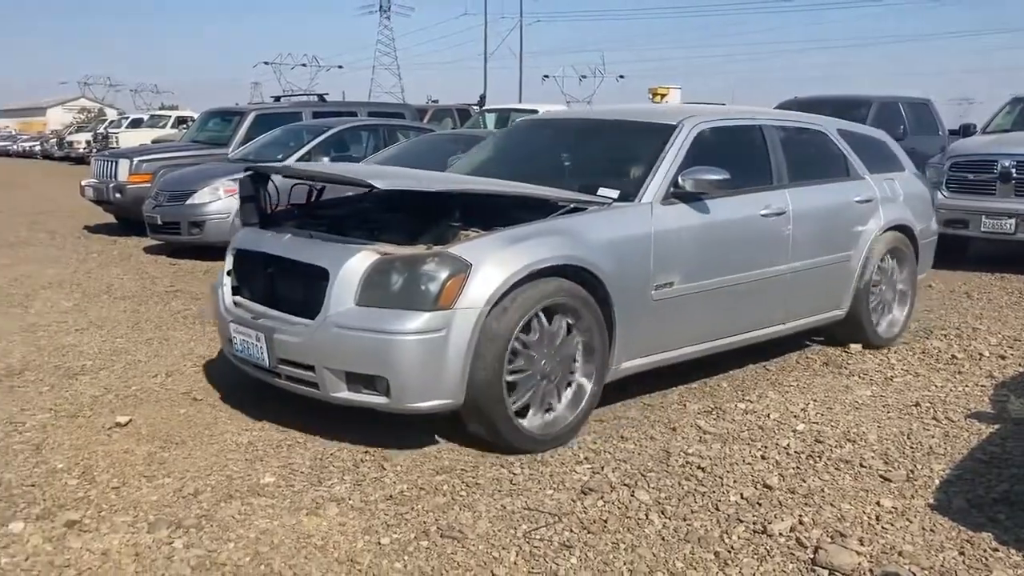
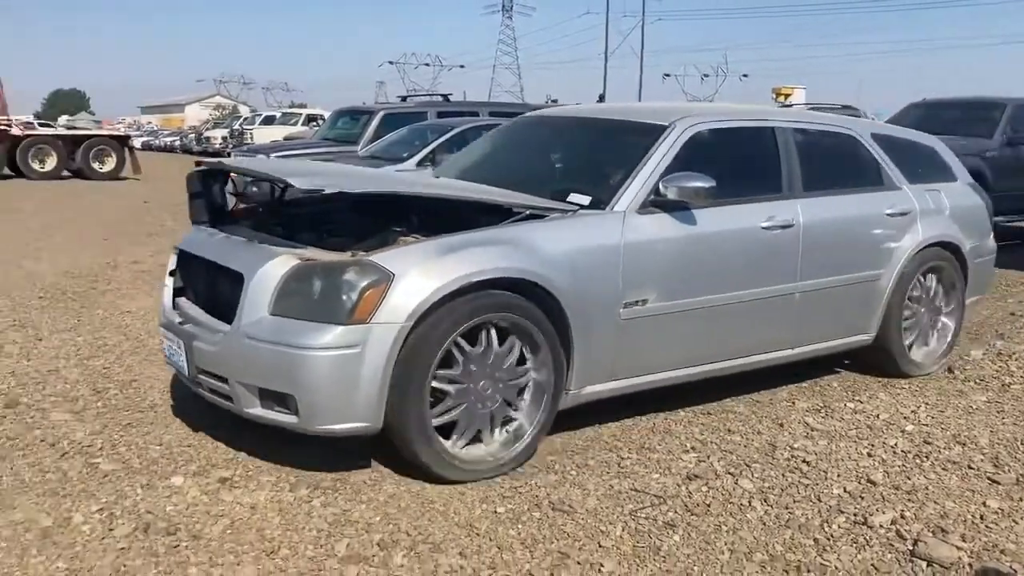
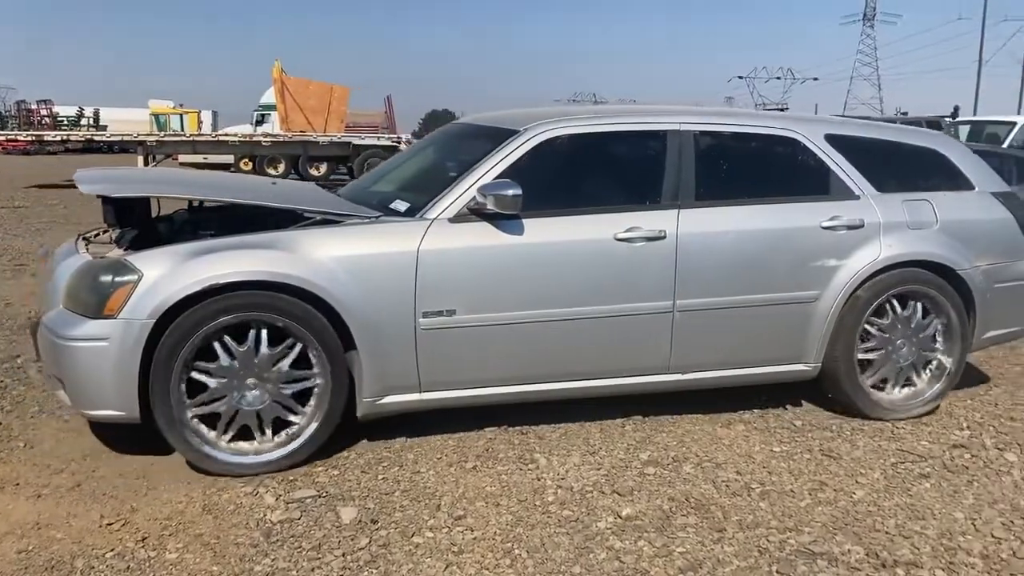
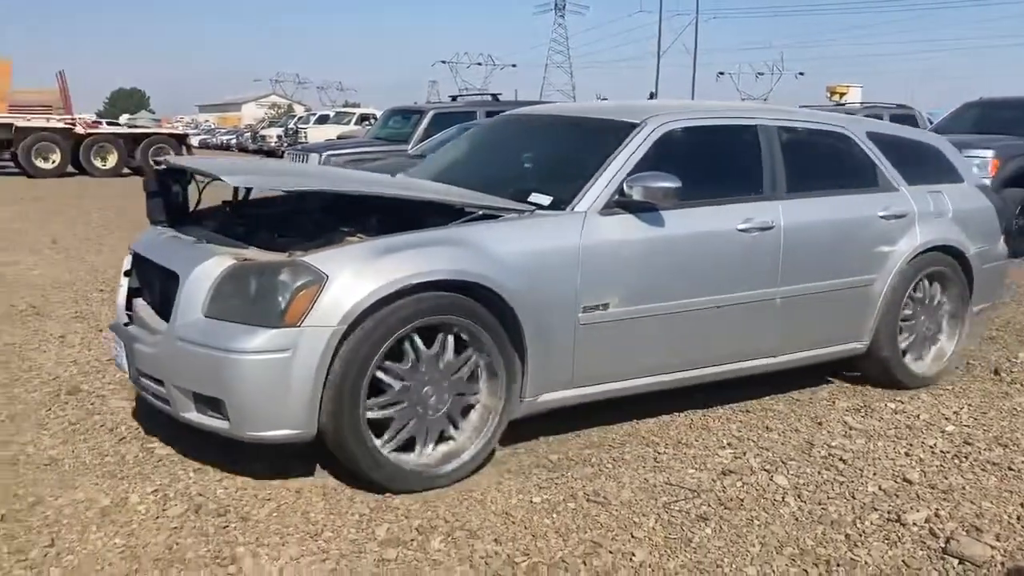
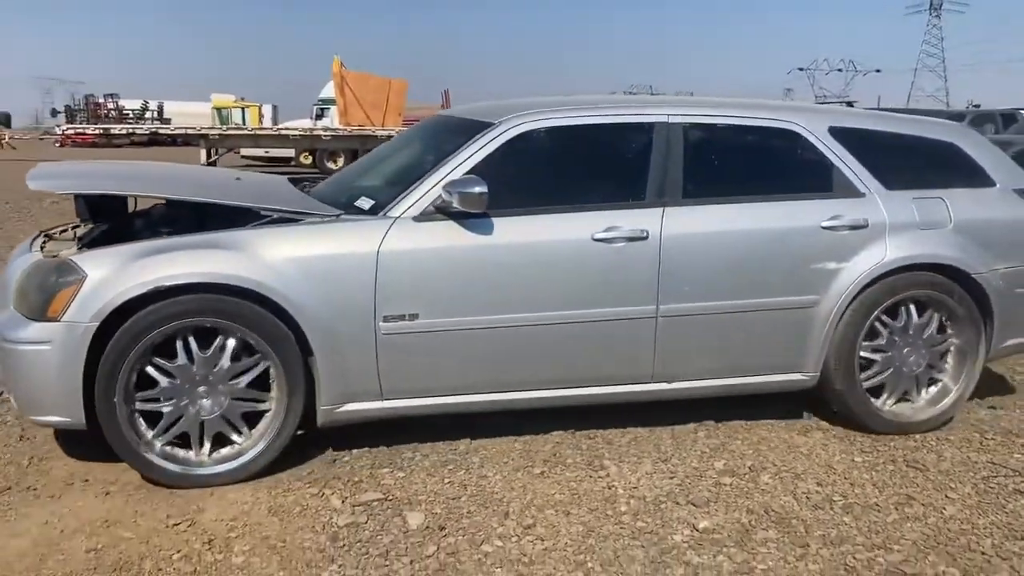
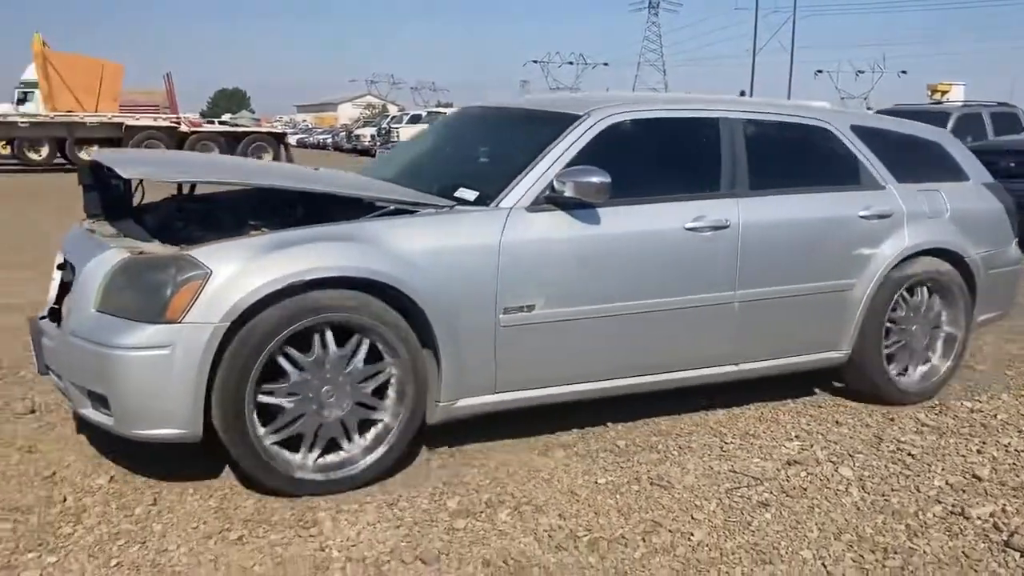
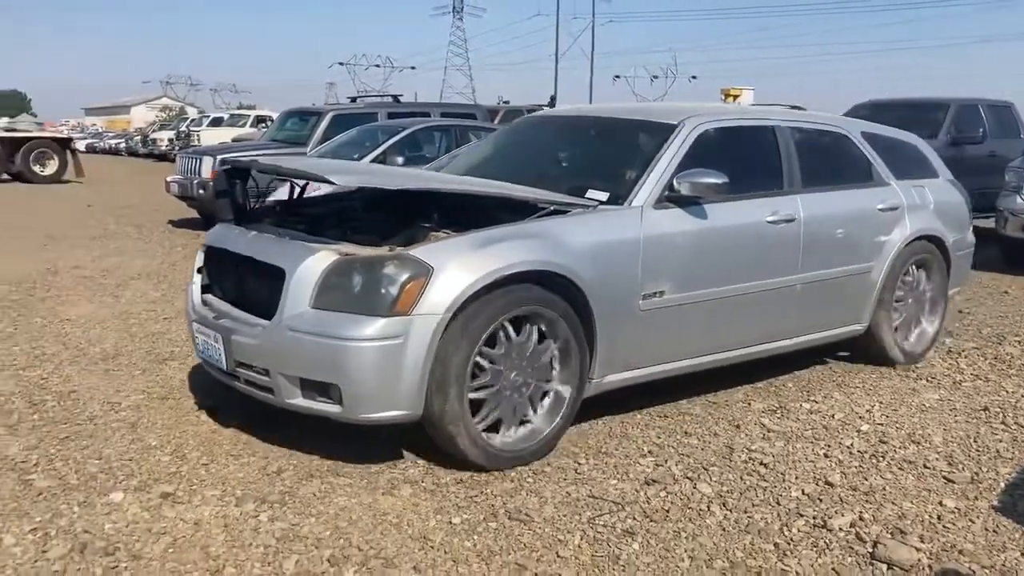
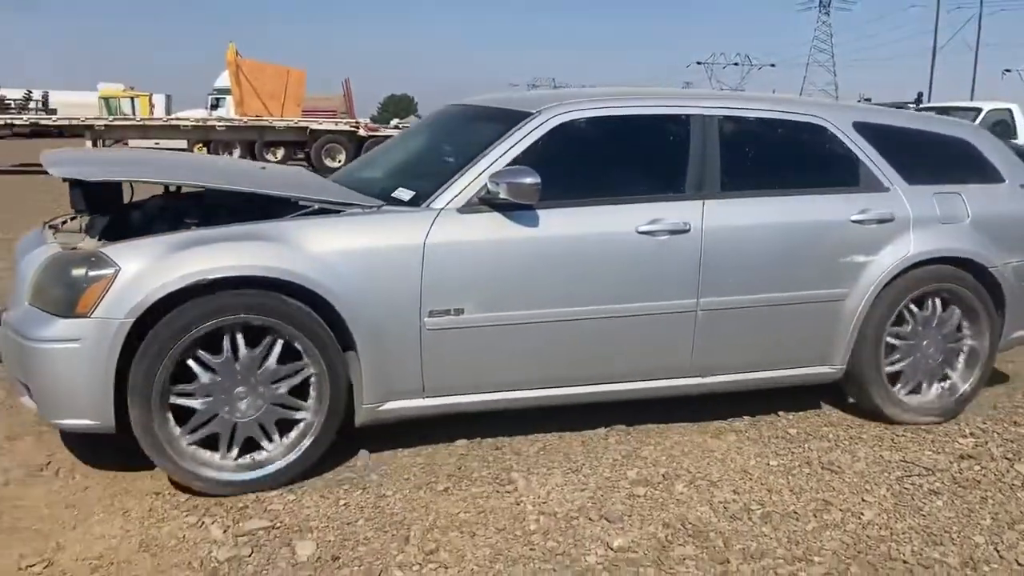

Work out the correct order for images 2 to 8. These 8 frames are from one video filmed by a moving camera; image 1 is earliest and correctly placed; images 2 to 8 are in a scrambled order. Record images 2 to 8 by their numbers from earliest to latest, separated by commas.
7, 2, 4, 6, 8, 5, 3
